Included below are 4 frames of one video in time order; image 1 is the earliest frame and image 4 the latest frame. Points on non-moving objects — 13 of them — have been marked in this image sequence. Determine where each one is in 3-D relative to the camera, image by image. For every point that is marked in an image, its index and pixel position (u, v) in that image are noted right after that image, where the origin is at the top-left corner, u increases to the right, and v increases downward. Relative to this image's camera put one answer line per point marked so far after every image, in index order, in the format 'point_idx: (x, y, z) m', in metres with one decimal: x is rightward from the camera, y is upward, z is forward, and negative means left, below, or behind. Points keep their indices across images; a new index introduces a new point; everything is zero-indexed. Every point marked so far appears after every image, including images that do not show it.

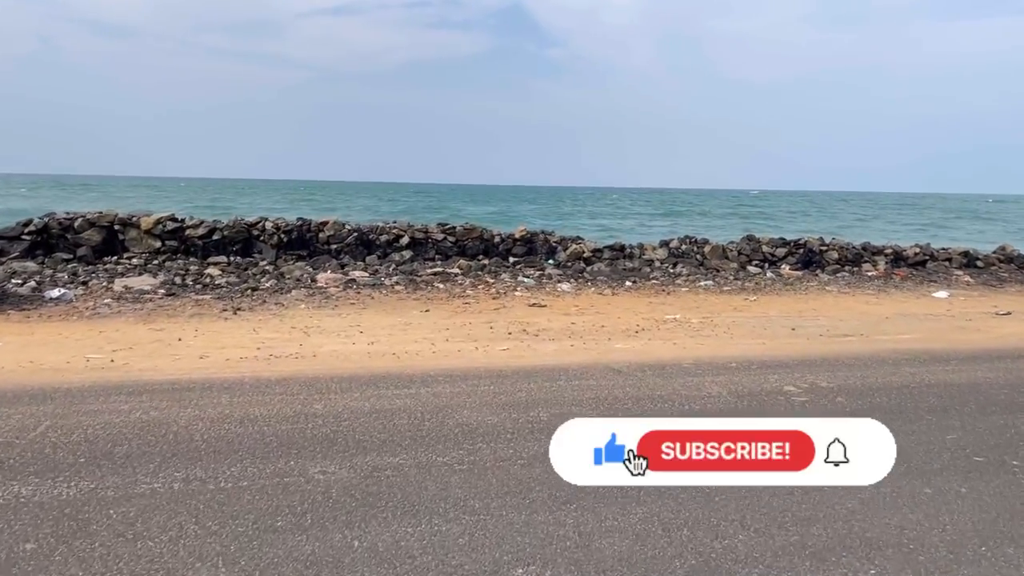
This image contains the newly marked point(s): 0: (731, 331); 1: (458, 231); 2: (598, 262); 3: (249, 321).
0: (+1.8, -0.4, +7.1) m
1: (-0.9, +0.9, +13.4) m
2: (+1.3, +0.3, +13.1) m
3: (-2.3, -0.3, +7.4) m
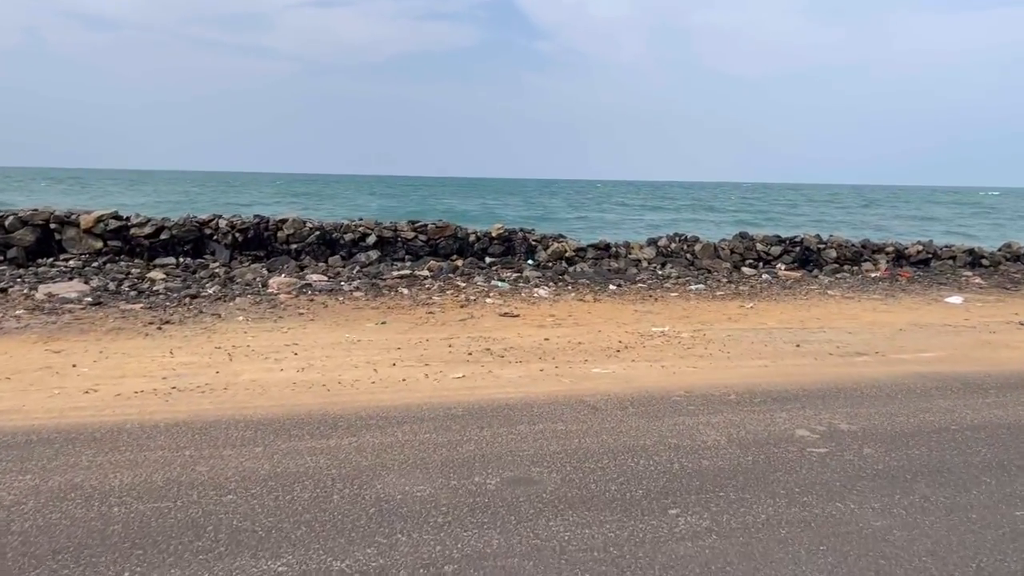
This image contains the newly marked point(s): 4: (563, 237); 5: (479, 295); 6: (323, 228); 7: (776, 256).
0: (+1.5, -0.4, +6.1) m
1: (-1.2, +0.9, +12.4) m
2: (+1.0, +0.3, +12.2) m
3: (-2.5, -0.4, +6.4) m
4: (+0.8, +0.8, +13.2) m
5: (-0.4, -0.1, +9.2) m
6: (-2.7, +0.8, +12.1) m
7: (+4.2, +0.5, +13.8) m
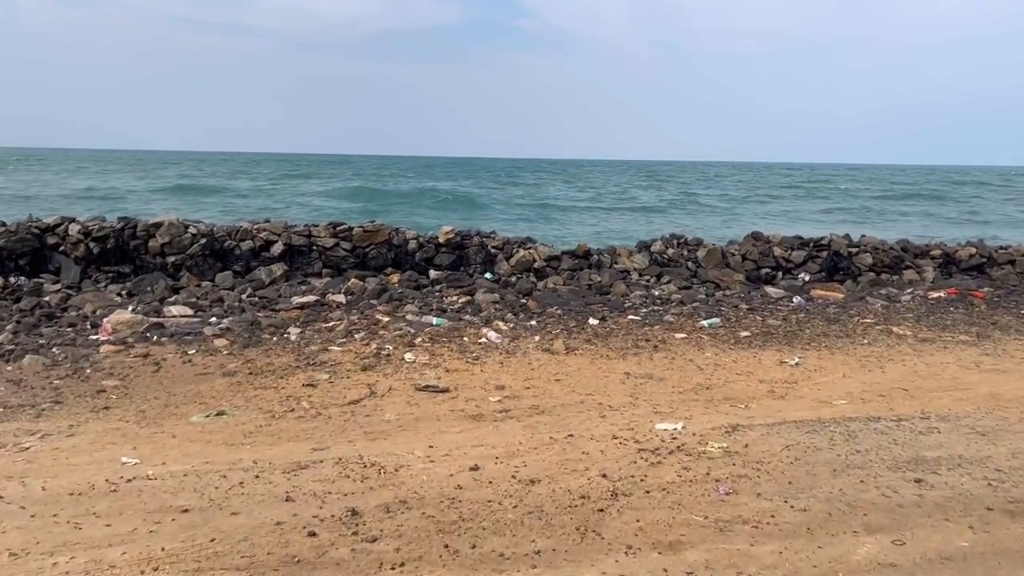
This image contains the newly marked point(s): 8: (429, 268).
0: (+1.1, -0.8, +3.3) m
1: (-1.8, +0.6, +9.6) m
2: (+0.5, 0.0, +9.4) m
3: (-3.0, -0.8, +3.5) m
4: (+0.2, +0.6, +10.4) m
5: (-0.8, -0.4, +6.3) m
6: (-3.2, +0.6, +9.2) m
7: (+3.7, +0.3, +11.0) m
8: (-0.9, +0.2, +9.5) m
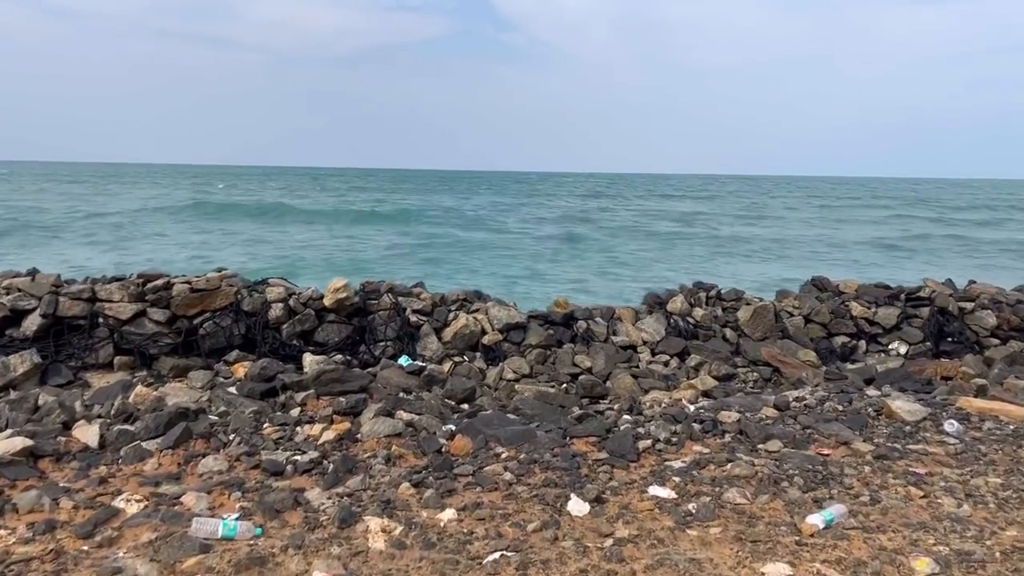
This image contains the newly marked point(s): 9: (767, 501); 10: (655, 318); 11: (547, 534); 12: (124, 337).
0: (+0.8, -1.4, -0.5) m
1: (-2.2, 0.0, +5.7) m
2: (0.0, -0.6, +5.5) m
3: (-3.3, -1.3, -0.4) m
4: (-0.3, -0.1, +6.6) m
5: (-1.2, -1.0, +2.5) m
6: (-3.7, -0.1, +5.3) m
7: (+3.2, -0.4, +7.2) m
8: (-1.4, -0.4, +5.6) m
9: (+1.1, -0.9, +3.5) m
10: (+1.1, -0.3, +6.8) m
11: (+0.1, -0.9, +3.2) m
12: (-2.5, -0.3, +5.5) m
